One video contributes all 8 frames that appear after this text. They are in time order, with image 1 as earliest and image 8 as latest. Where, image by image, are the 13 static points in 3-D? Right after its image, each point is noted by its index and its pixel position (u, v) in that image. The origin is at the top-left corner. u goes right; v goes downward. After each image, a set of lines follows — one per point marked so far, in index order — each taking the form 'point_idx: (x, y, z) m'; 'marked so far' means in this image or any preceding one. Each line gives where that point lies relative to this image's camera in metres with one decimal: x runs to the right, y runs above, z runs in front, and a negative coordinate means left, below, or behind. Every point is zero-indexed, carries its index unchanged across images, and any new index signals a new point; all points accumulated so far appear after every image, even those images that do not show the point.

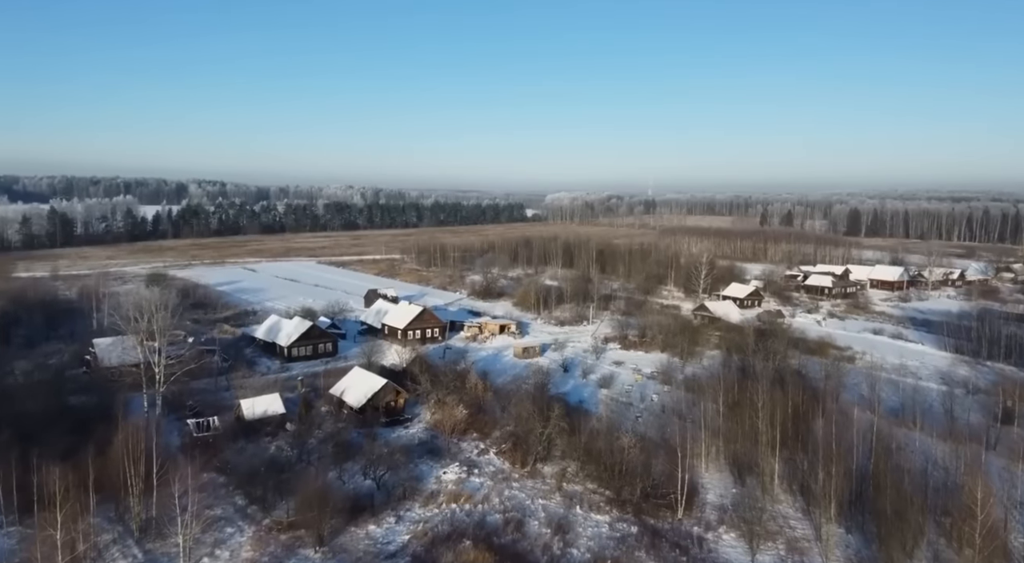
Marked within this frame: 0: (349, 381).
0: (-4.6, -2.8, +18.9) m
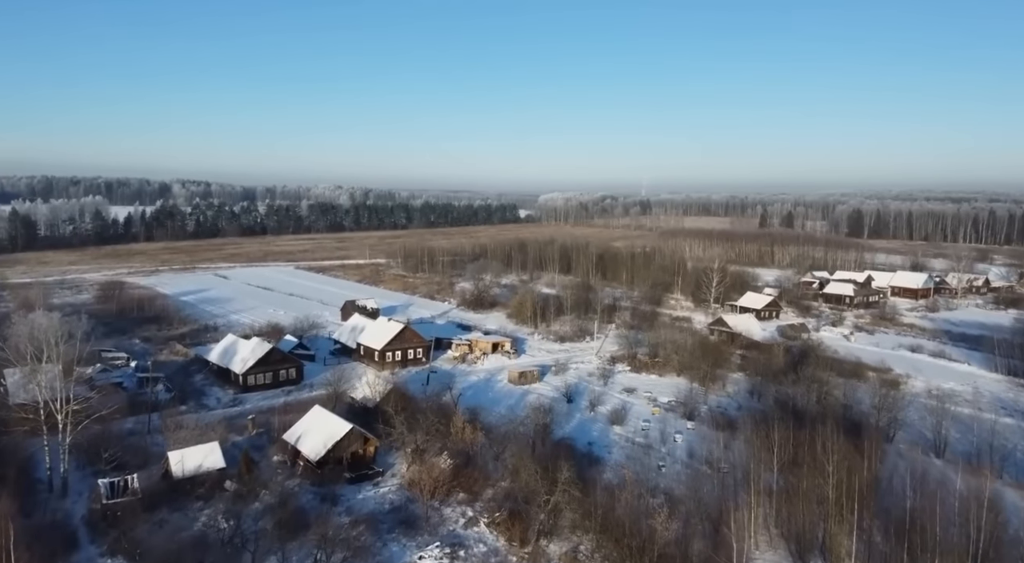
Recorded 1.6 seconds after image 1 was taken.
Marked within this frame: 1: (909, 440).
0: (-4.7, -3.3, +15.4) m
1: (+9.8, -3.9, +16.8) m
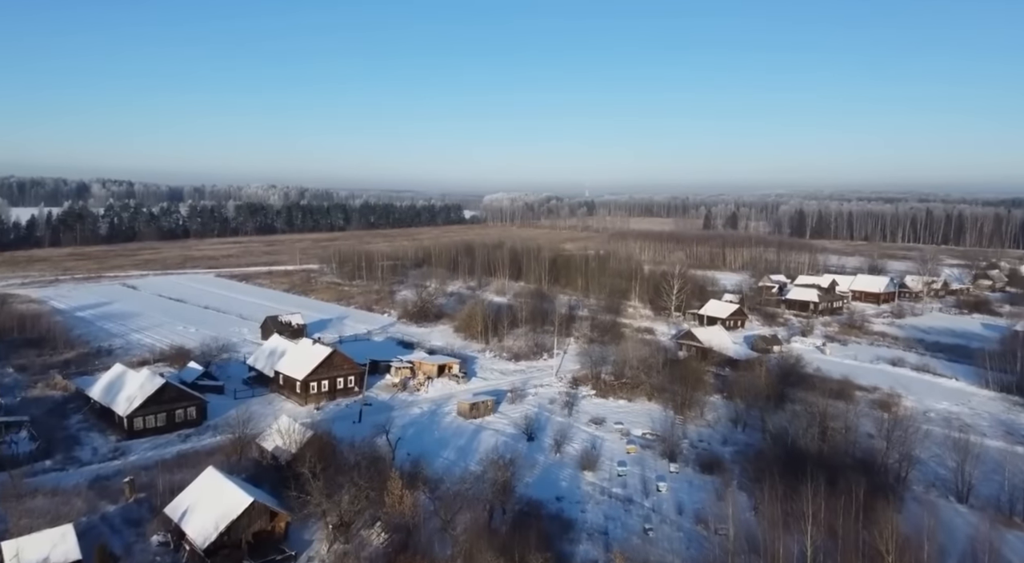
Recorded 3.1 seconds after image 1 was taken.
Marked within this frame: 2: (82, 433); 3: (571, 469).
0: (-5.6, -3.7, +11.9) m
1: (+8.8, -4.3, +14.4) m
2: (-10.9, -3.8, +17.1) m
3: (+1.3, -4.2, +15.2) m
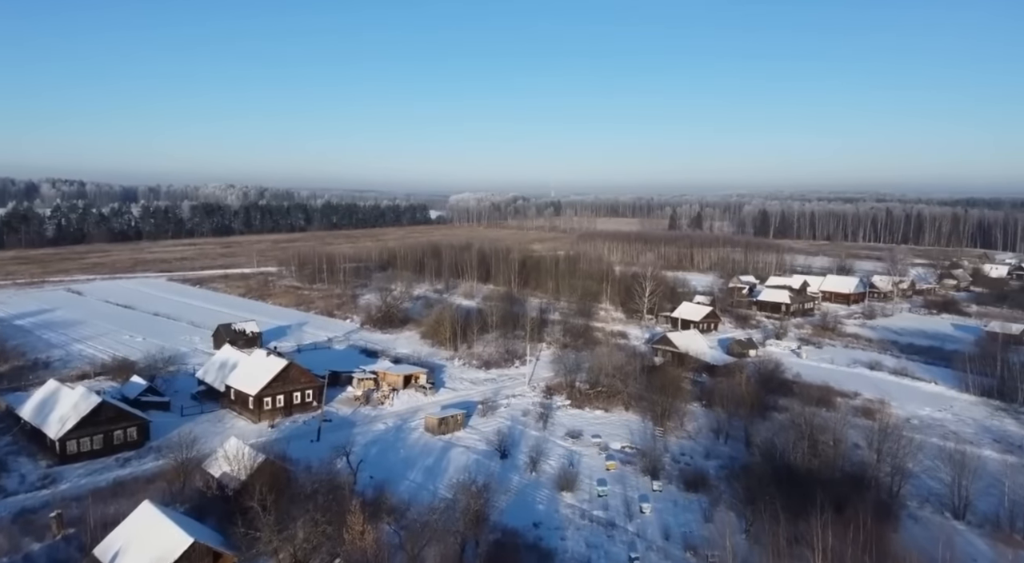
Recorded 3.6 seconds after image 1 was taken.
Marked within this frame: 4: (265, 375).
0: (-6.0, -3.9, +10.5) m
1: (+8.3, -4.4, +13.7) m
2: (-11.6, -4.1, +15.5) m
3: (+0.8, -4.3, +14.1) m
4: (-6.7, -2.5, +18.3) m
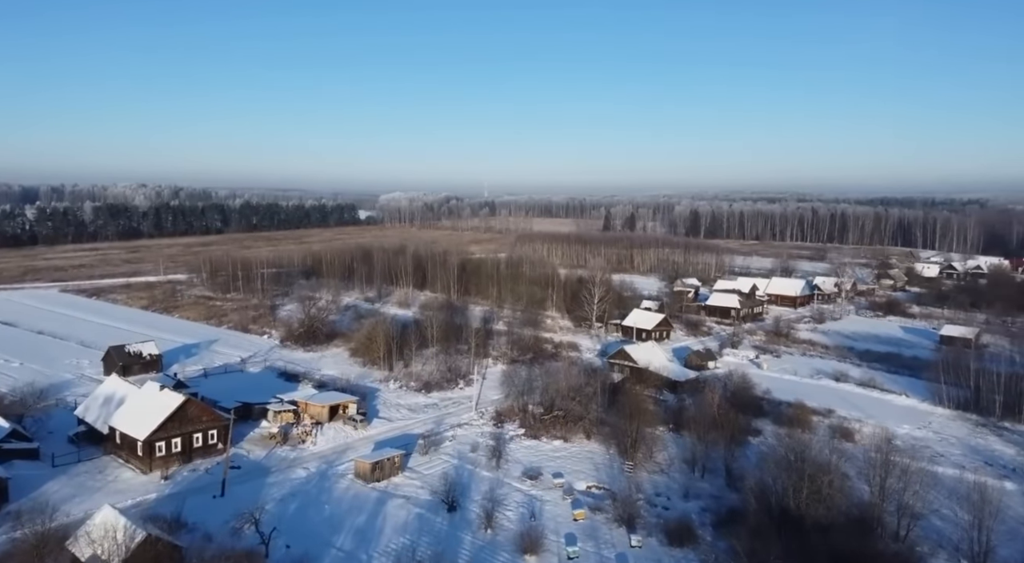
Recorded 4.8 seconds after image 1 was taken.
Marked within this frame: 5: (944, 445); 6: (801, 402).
0: (-6.4, -4.3, +7.3) m
1: (+7.4, -4.6, +12.0) m
2: (-12.4, -4.5, +11.8) m
3: (-0.1, -4.7, +11.7) m
4: (-7.9, -2.9, +15.1) m
5: (+10.7, -4.0, +16.7) m
6: (+8.3, -3.5, +19.4) m
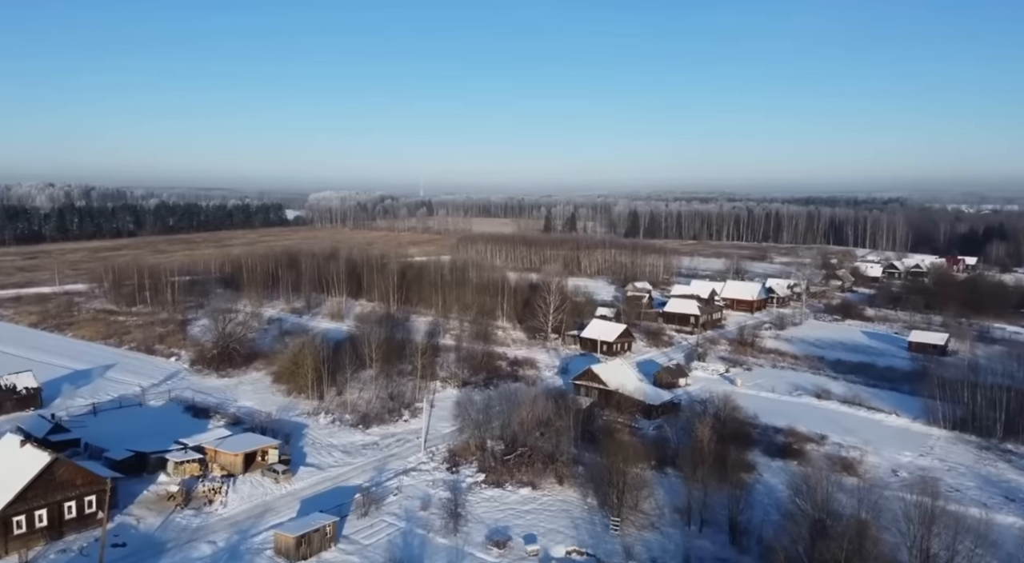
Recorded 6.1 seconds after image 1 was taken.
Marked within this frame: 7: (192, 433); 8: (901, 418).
0: (-6.3, -4.8, +4.0) m
1: (+7.0, -4.9, +9.9) m
2: (-12.8, -5.1, +7.8) m
3: (-0.4, -5.1, +8.9) m
4: (-8.6, -3.4, +11.5) m
5: (+9.8, -4.3, +14.9) m
6: (+7.1, -3.8, +17.3) m
7: (-8.2, -3.7, +17.3) m
8: (+10.6, -3.7, +18.4) m
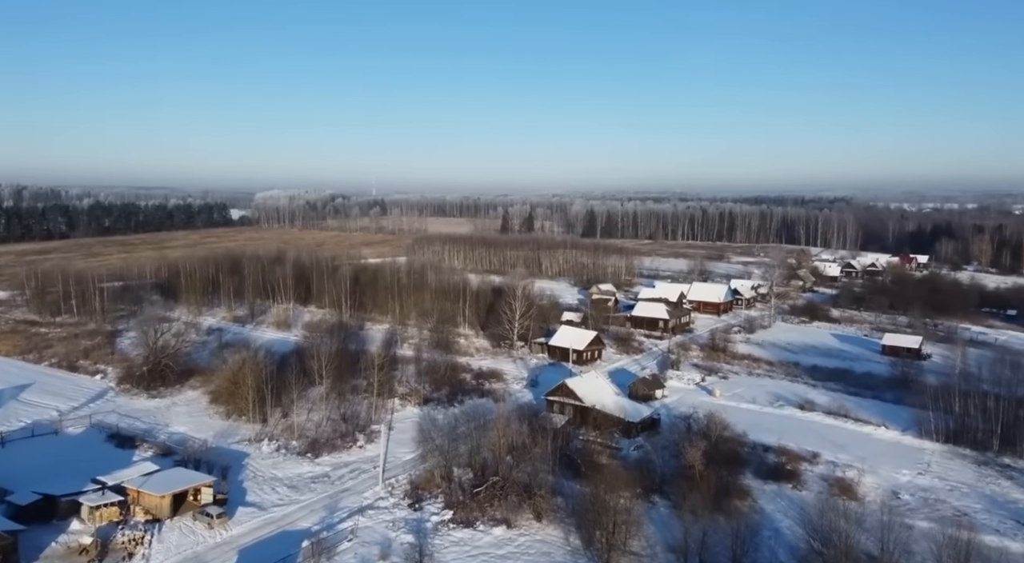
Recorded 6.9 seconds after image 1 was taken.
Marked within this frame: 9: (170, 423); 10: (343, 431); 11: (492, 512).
0: (-6.1, -5.1, +1.9) m
1: (+6.8, -5.1, +8.7) m
2: (-12.8, -5.4, +5.3) m
3: (-0.6, -5.3, +7.2) m
4: (-8.9, -3.7, +9.3) m
5: (+9.2, -4.4, +13.9) m
6: (+6.4, -3.9, +16.1) m
7: (-8.9, -4.0, +15.0) m
8: (+9.8, -3.8, +17.5) m
9: (-9.3, -3.6, +18.3) m
10: (-4.2, -3.7, +17.0) m
11: (-0.4, -4.5, +13.1) m
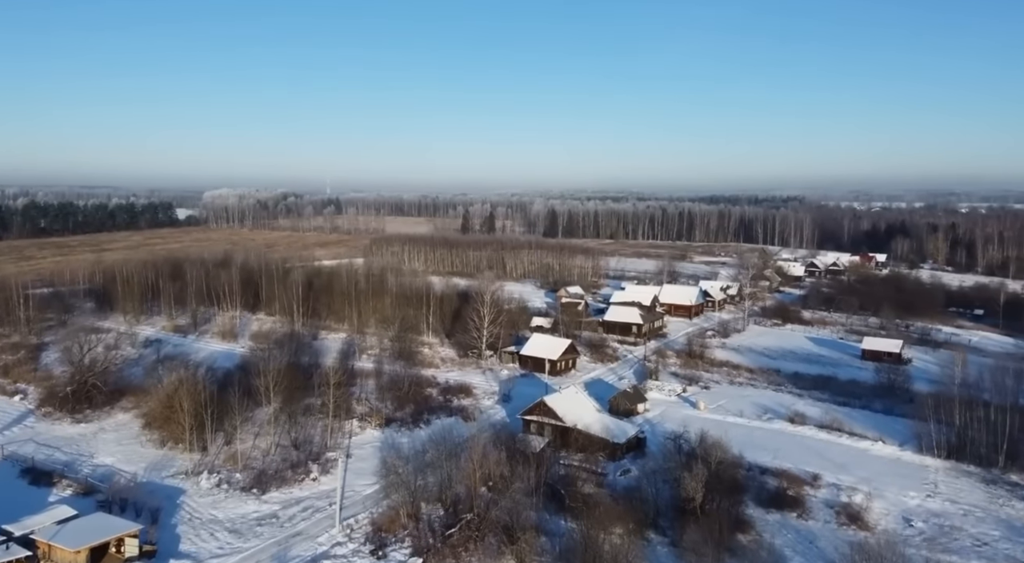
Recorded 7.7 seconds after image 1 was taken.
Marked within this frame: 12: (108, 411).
0: (-5.8, -5.3, -0.1) m
1: (+6.7, -5.2, +7.5) m
2: (-12.7, -5.7, +2.9) m
3: (-0.6, -5.5, +5.5) m
4: (-9.0, -4.0, +7.1) m
5: (+8.8, -4.6, +12.8) m
6: (+5.8, -4.1, +14.9) m
7: (-9.3, -4.2, +12.9) m
8: (+9.1, -4.0, +16.4) m
9: (-9.9, -3.9, +16.0) m
10: (-4.8, -4.0, +15.1) m
11: (-0.8, -4.7, +11.4) m
12: (-11.2, -3.4, +18.7) m
